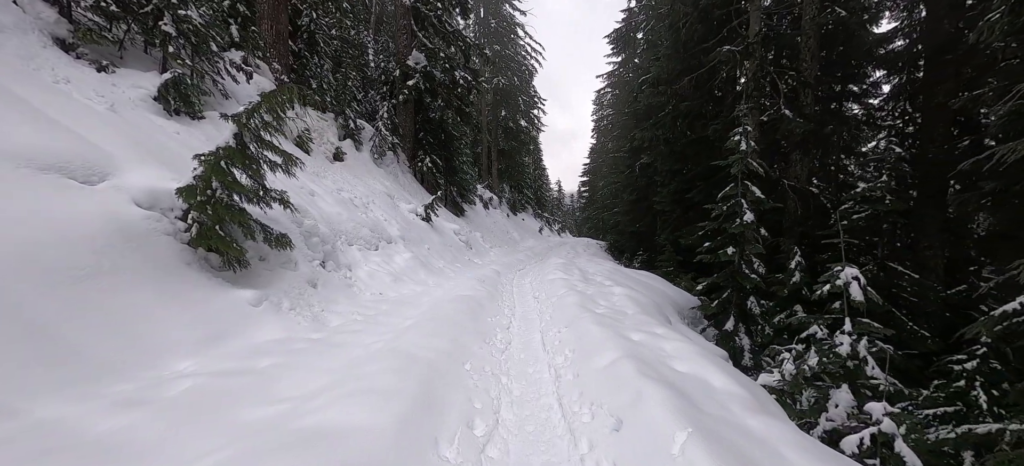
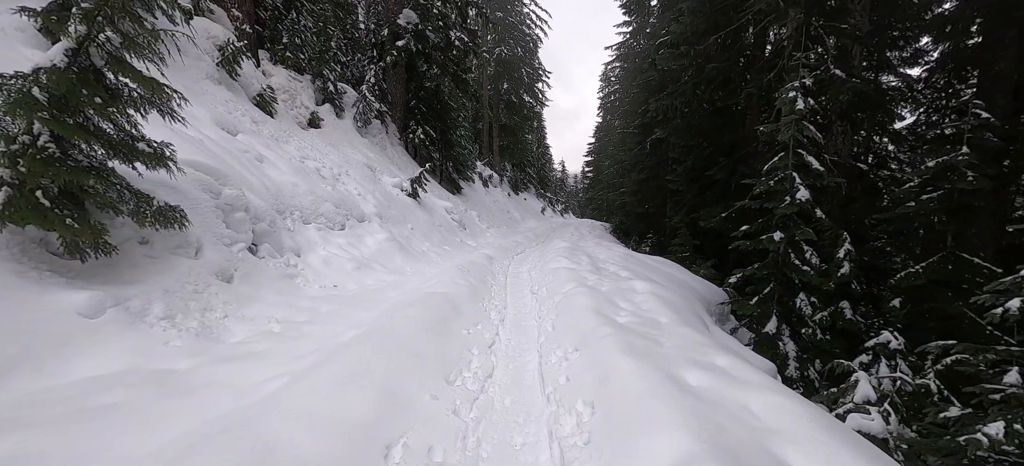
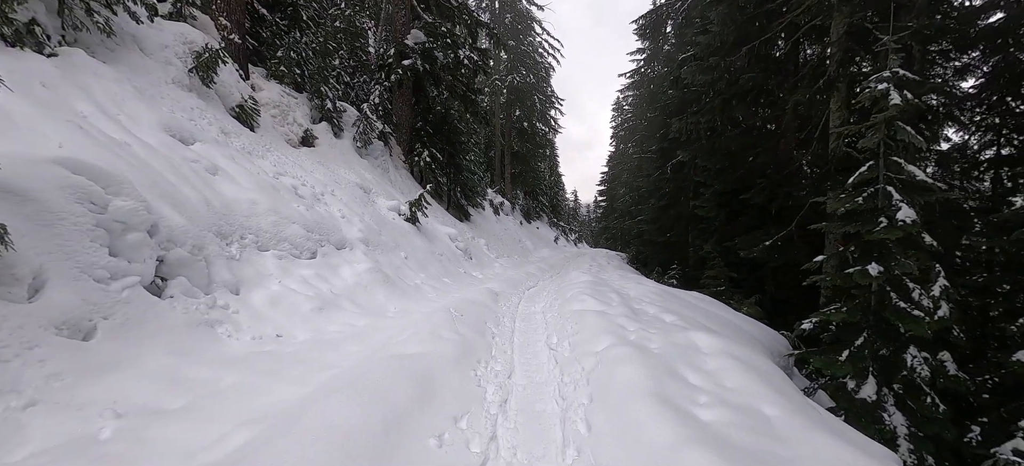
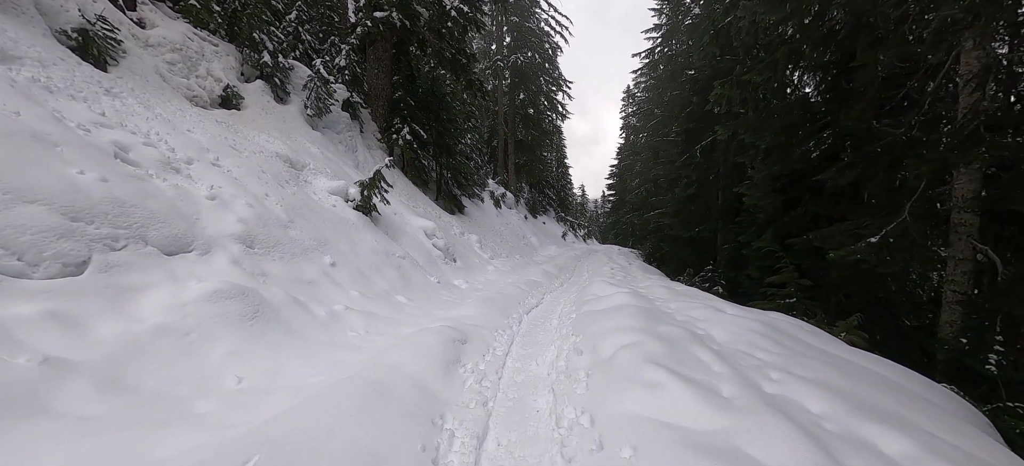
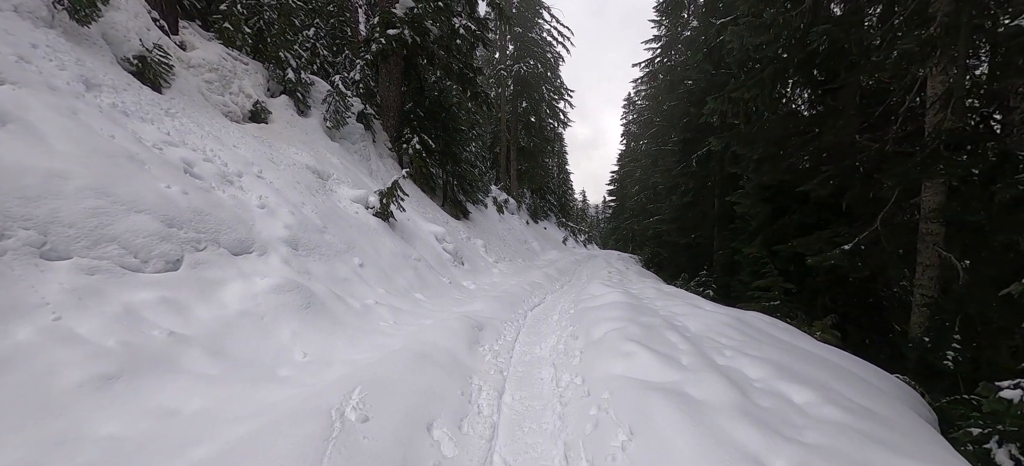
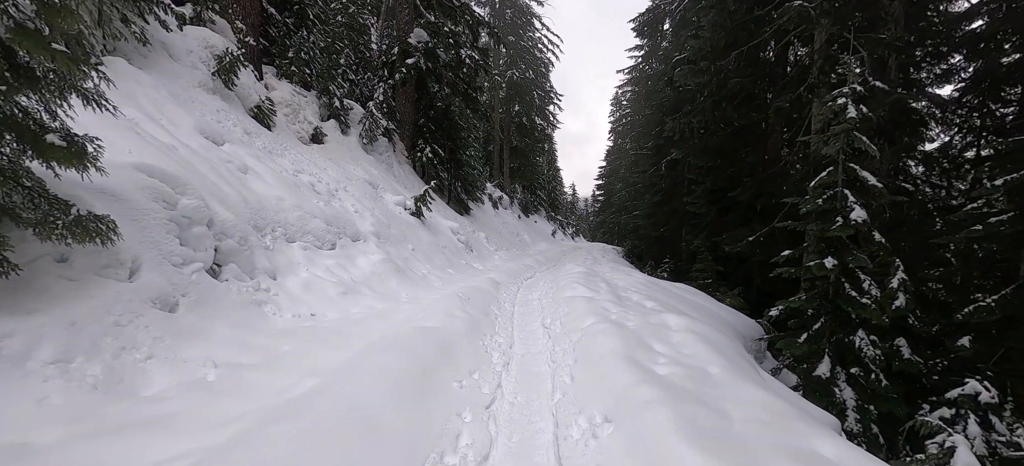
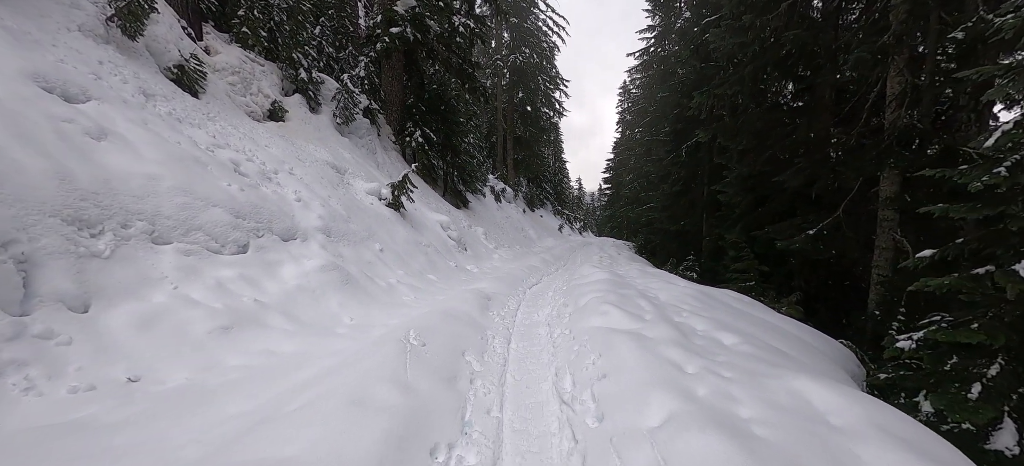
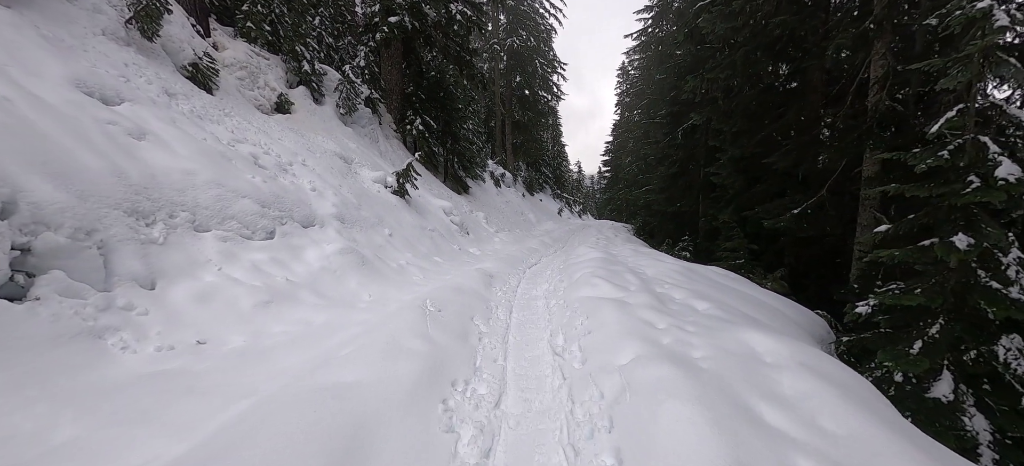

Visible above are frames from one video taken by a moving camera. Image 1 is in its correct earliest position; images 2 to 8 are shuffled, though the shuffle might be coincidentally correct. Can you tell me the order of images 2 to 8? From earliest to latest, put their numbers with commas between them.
2, 6, 3, 8, 7, 5, 4
